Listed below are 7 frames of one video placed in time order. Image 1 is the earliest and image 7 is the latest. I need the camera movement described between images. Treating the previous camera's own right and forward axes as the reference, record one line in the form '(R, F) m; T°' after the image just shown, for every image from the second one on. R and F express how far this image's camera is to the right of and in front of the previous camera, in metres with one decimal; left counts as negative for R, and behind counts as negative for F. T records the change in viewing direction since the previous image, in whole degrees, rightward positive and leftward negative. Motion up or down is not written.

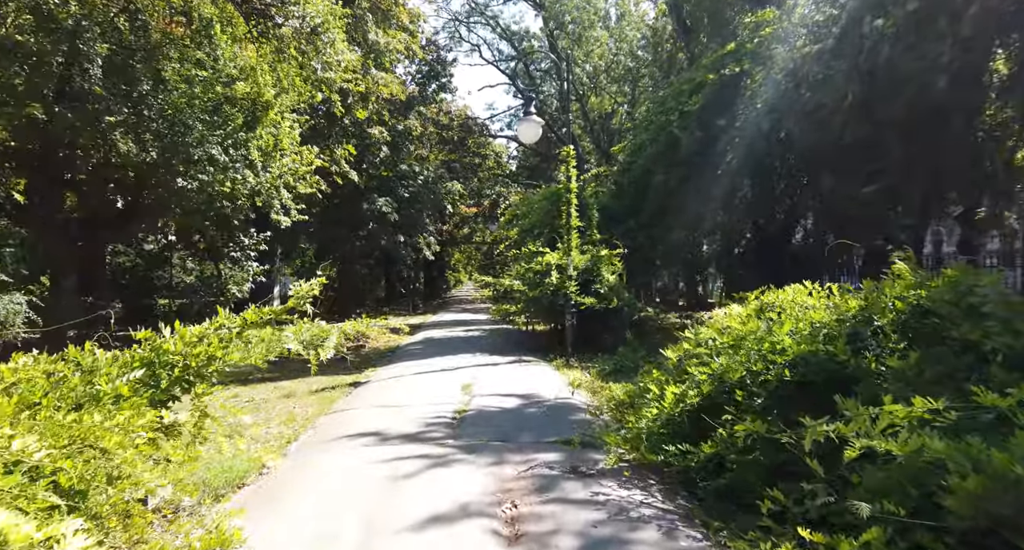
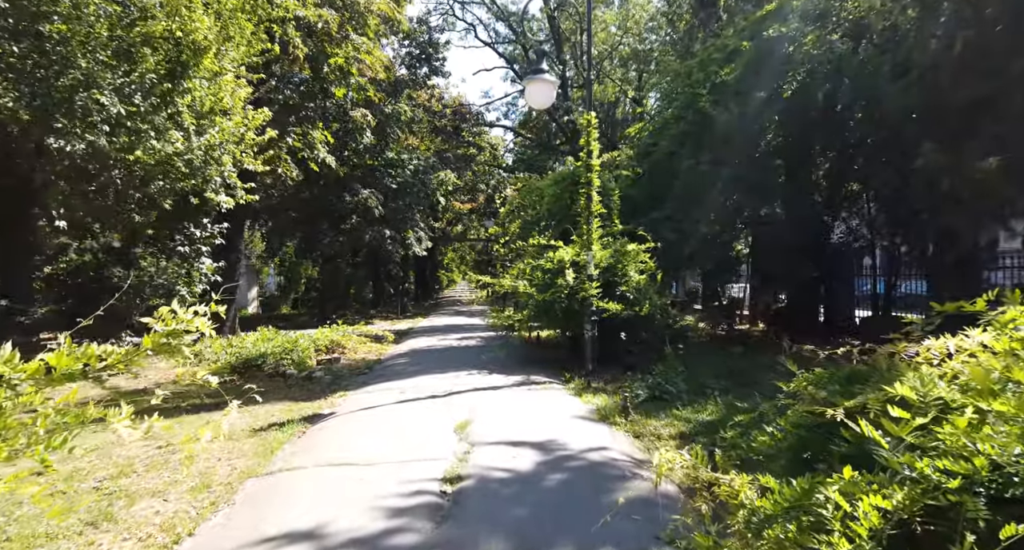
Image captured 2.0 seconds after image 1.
(-0.2, +2.4) m; +1°
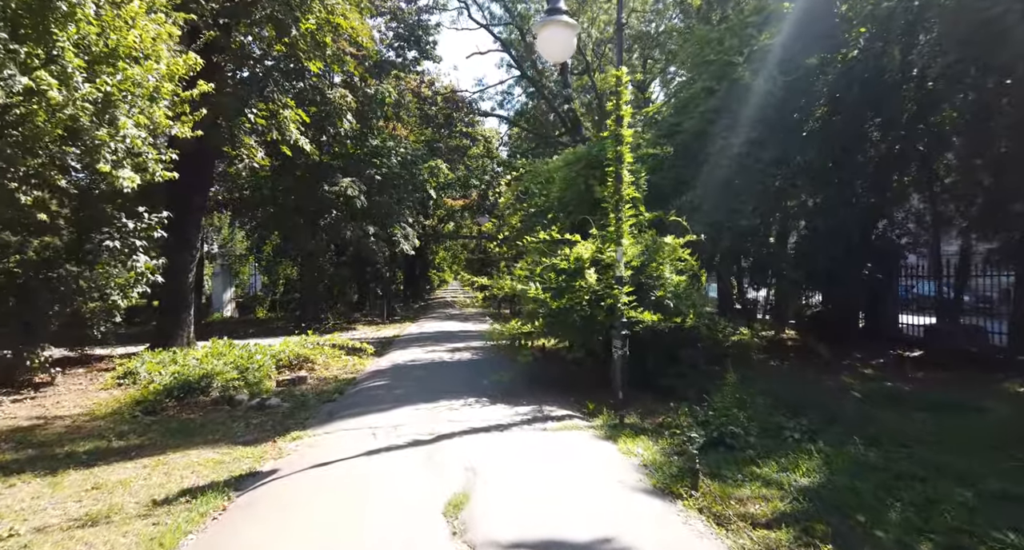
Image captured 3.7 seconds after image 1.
(-0.2, +2.2) m; +1°
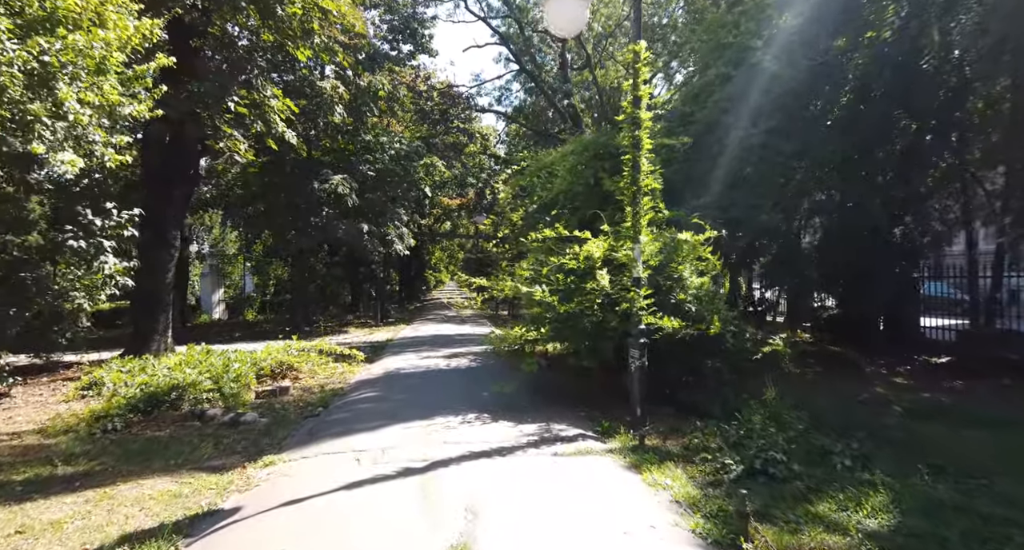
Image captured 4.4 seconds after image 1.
(-0.1, +0.9) m; 0°
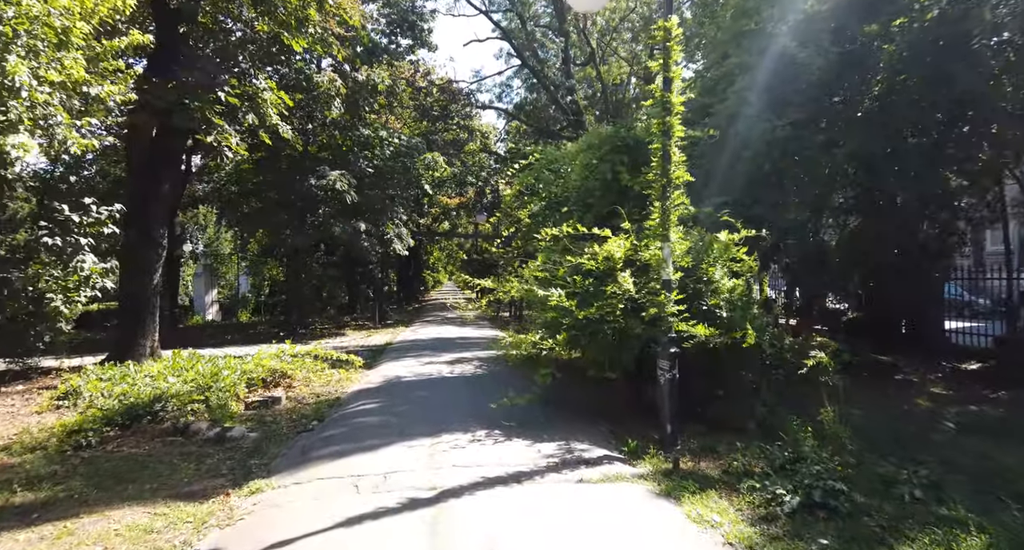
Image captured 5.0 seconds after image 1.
(-0.2, +0.7) m; 0°
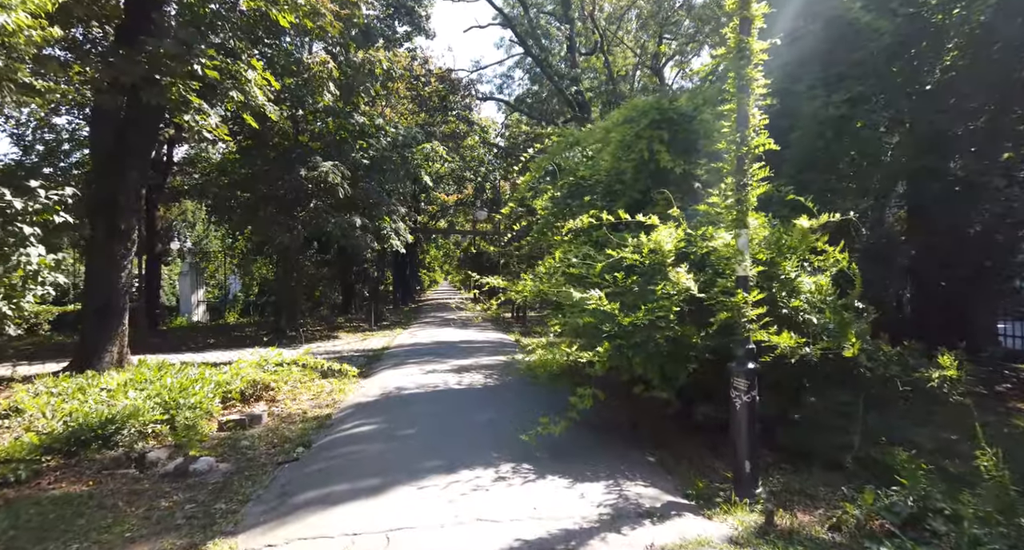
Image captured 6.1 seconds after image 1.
(-0.3, +1.3) m; 0°
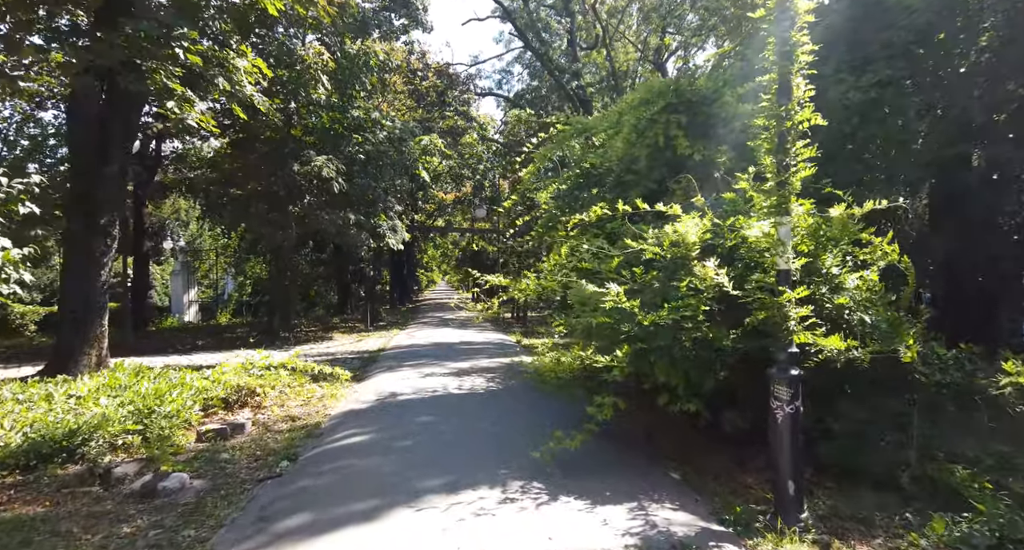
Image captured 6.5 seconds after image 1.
(-0.1, +0.6) m; 0°
